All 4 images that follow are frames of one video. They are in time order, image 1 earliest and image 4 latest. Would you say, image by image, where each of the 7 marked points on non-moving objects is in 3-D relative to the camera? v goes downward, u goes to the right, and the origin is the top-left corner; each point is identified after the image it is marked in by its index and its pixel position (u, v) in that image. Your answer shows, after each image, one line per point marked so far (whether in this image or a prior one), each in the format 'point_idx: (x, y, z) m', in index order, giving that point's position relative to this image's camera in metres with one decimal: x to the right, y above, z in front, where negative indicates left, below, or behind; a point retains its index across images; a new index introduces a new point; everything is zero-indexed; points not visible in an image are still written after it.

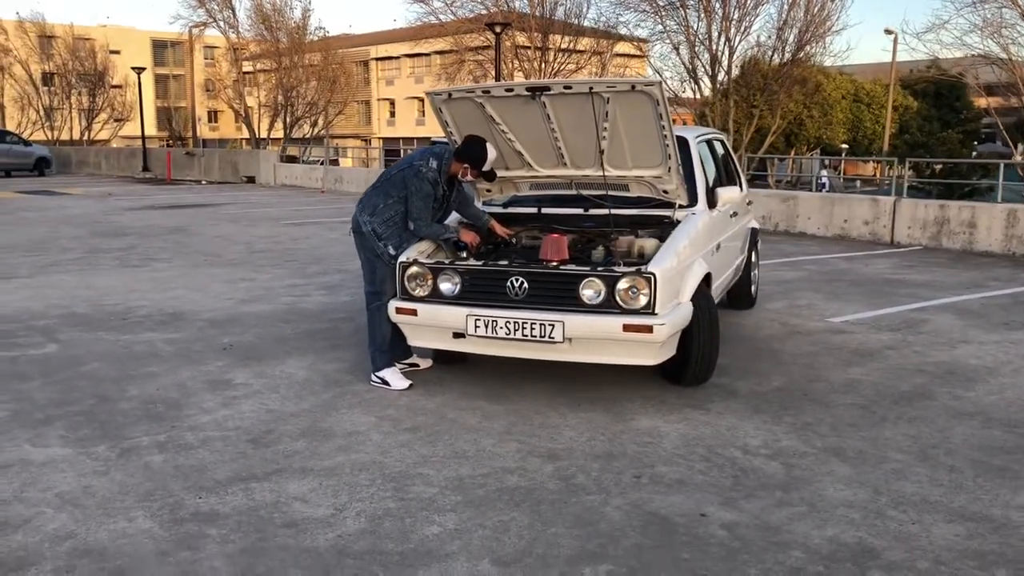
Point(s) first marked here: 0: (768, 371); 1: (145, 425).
0: (+1.5, -0.5, +5.6) m
1: (-1.8, -0.6, +4.5) m
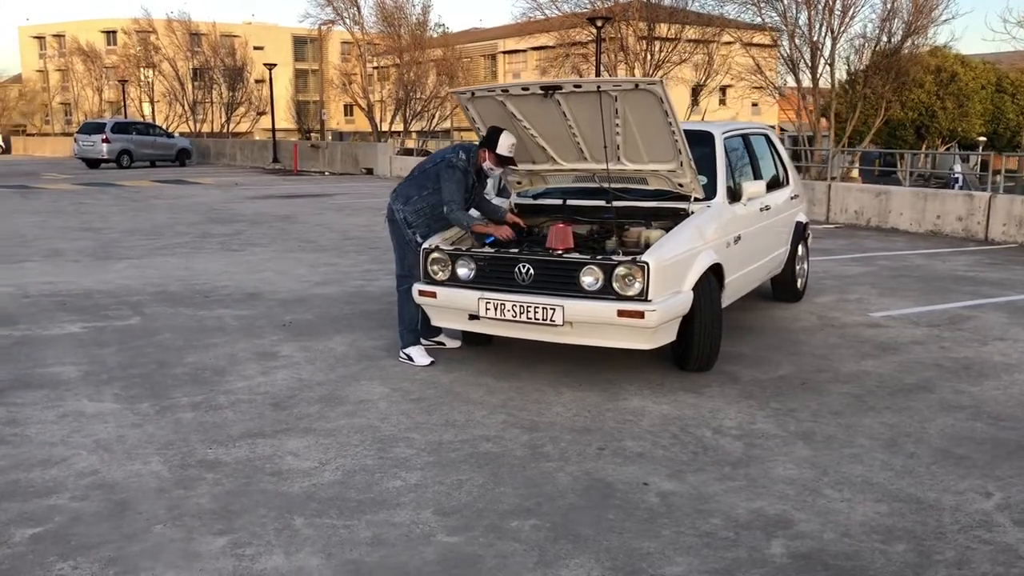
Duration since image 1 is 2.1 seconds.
0: (+1.6, -0.4, +5.8) m
1: (-1.8, -0.5, +5.2) m
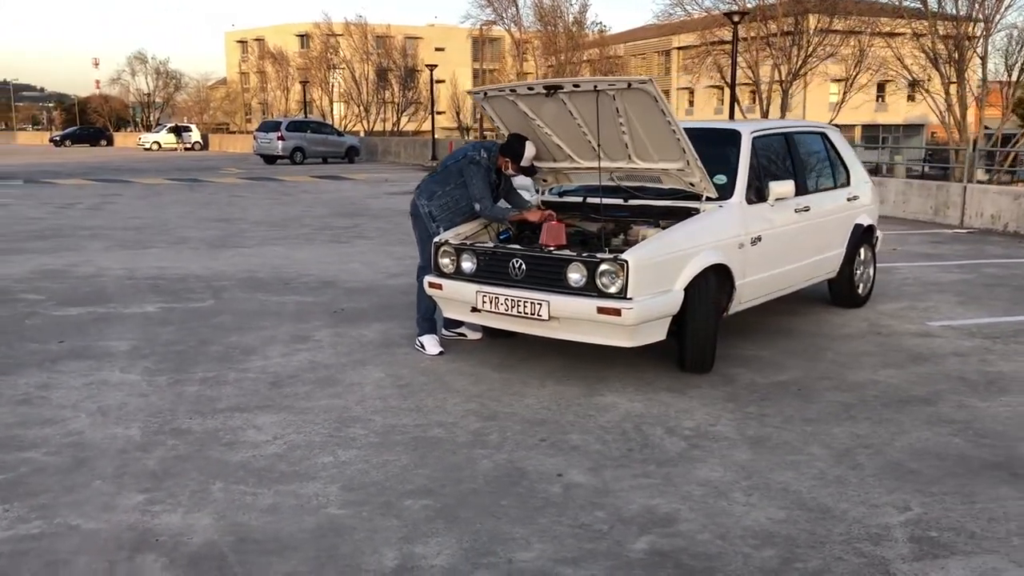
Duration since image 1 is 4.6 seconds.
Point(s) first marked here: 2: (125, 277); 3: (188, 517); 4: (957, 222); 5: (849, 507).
0: (+1.6, -0.5, +5.6) m
1: (-1.8, -0.4, +5.6) m
2: (-3.6, +0.1, +8.8) m
3: (-1.2, -0.8, +3.4) m
4: (+6.4, +0.9, +13.7) m
5: (+1.3, -0.8, +3.5) m
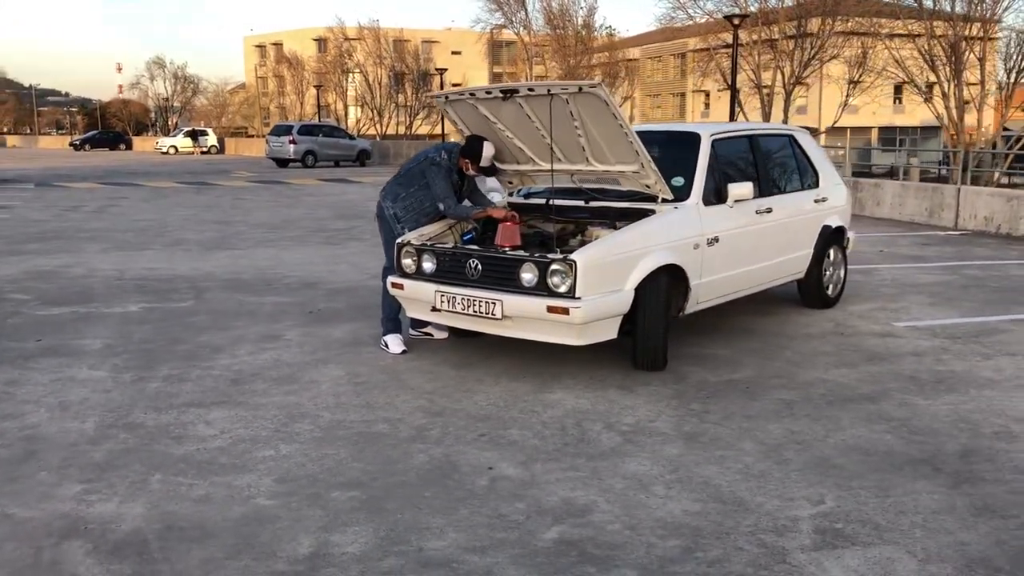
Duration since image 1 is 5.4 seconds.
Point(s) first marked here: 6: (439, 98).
0: (+1.4, -0.5, +5.7) m
1: (-2.0, -0.4, +5.8) m
2: (-3.8, +0.1, +9.0) m
3: (-1.4, -0.8, +3.5) m
4: (+6.3, +0.9, +13.7) m
5: (+1.0, -0.8, +3.6) m
6: (-0.5, +1.2, +6.0) m
